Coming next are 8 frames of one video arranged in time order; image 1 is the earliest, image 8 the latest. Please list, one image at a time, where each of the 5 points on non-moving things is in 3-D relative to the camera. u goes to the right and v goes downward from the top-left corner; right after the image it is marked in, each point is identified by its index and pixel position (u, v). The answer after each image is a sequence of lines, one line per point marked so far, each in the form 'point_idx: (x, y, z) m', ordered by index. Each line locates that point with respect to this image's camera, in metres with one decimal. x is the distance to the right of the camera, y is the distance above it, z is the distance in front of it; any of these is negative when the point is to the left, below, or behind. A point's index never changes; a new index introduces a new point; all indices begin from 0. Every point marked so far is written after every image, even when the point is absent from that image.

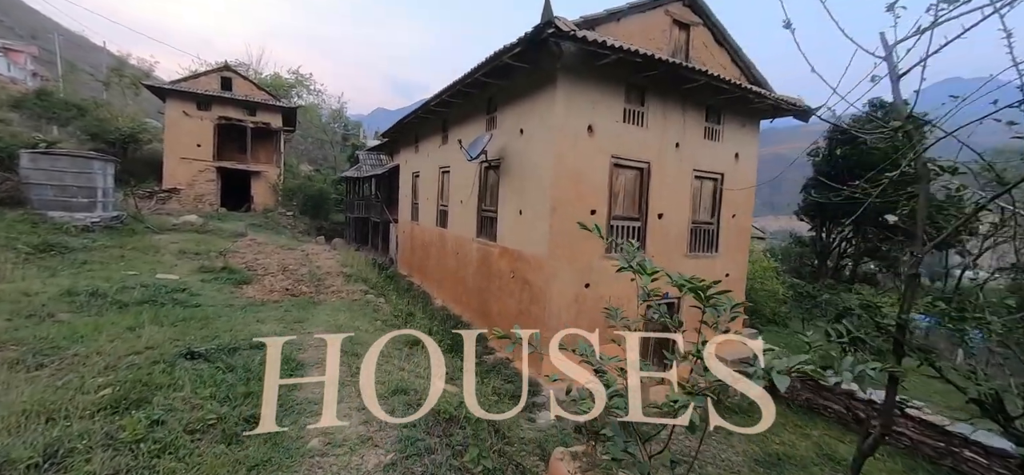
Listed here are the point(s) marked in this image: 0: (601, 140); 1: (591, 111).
0: (+1.5, +1.6, +6.7) m
1: (+1.3, +2.0, +6.5) m
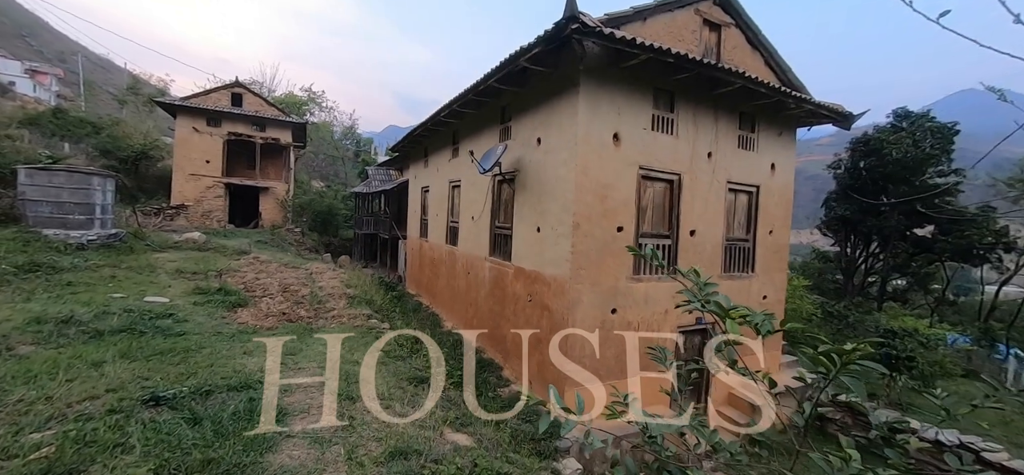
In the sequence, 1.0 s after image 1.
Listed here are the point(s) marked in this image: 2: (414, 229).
0: (+1.7, +1.3, +6.0) m
1: (+1.5, +1.7, +5.9) m
2: (-3.3, +0.2, +13.8) m
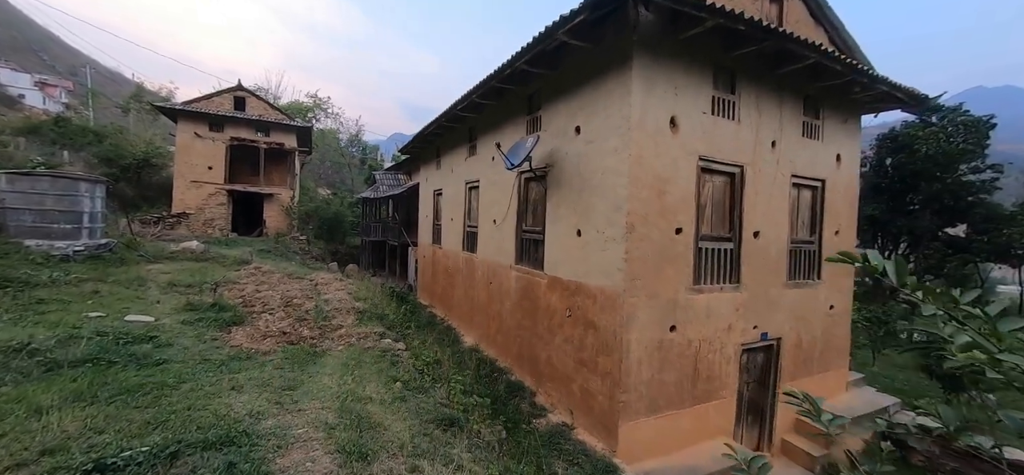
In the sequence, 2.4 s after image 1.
0: (+2.2, +1.2, +5.1) m
1: (+2.0, +1.7, +5.0) m
2: (-2.8, 0.0, +12.9) m
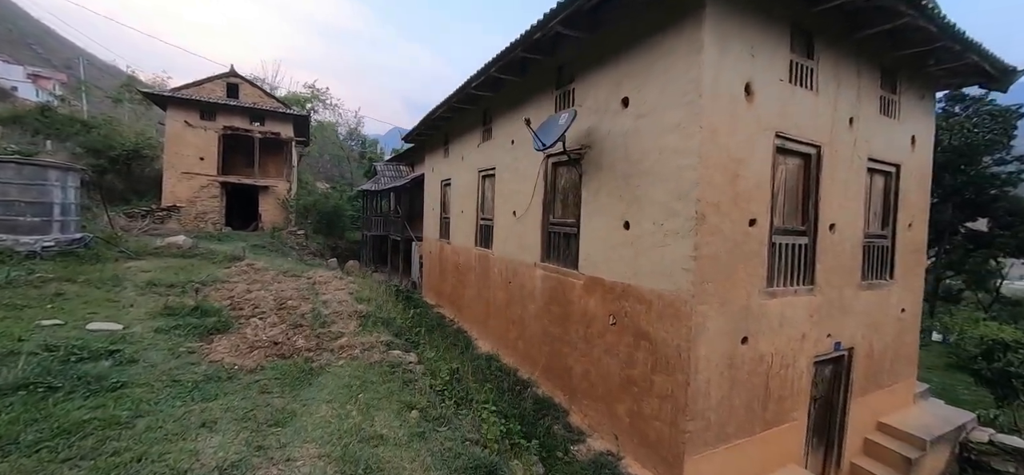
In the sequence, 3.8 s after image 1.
0: (+2.6, +1.3, +4.2) m
1: (+2.4, +1.8, +4.0) m
2: (-2.4, +0.2, +12.0) m
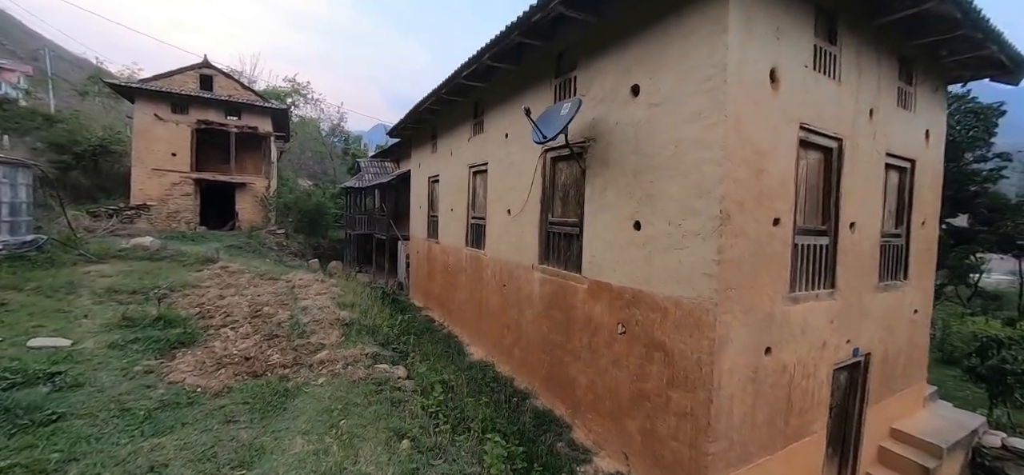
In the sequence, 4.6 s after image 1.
0: (+2.6, +1.3, +3.8) m
1: (+2.4, +1.8, +3.7) m
2: (-2.6, +0.2, +11.4) m
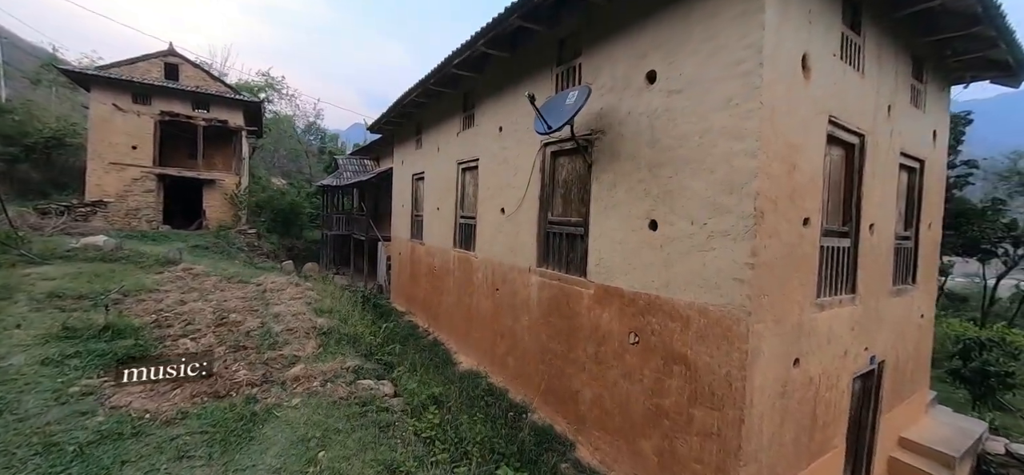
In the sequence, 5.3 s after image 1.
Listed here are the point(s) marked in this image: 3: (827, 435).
0: (+2.6, +1.3, +3.5) m
1: (+2.4, +1.7, +3.4) m
2: (-3.0, +0.2, +10.9) m
3: (+3.1, -1.9, +4.0) m
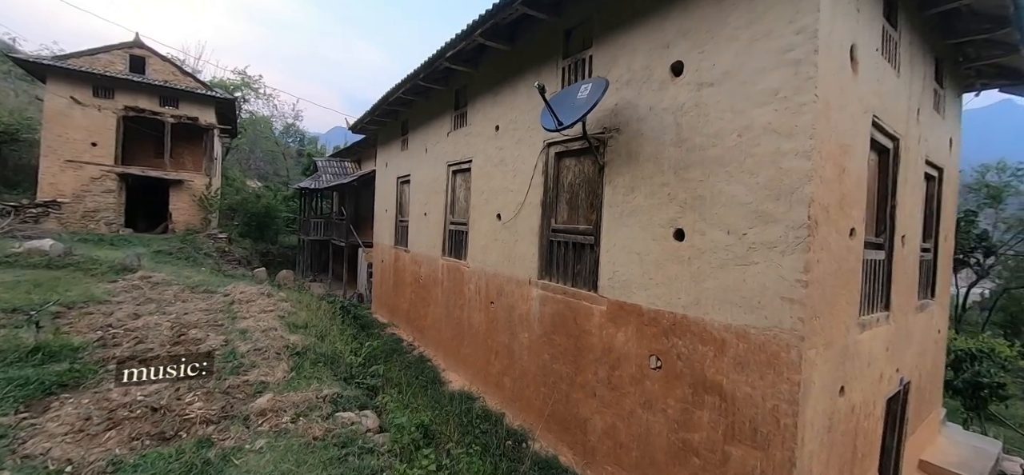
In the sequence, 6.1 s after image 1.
0: (+2.7, +1.2, +3.1) m
1: (+2.5, +1.6, +3.0) m
2: (-3.2, 0.0, +10.2) m
3: (+3.1, -2.0, +3.6) m
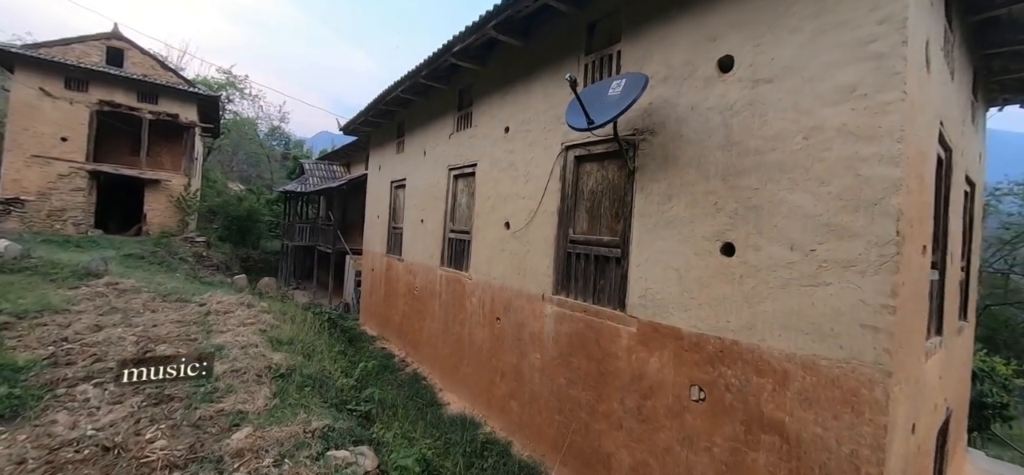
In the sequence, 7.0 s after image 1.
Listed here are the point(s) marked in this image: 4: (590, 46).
0: (+3.0, +1.1, +2.8) m
1: (+2.8, +1.5, +2.7) m
2: (-3.2, -0.1, +9.7) m
3: (+3.3, -2.2, +3.2) m
4: (+0.8, +2.0, +4.2) m
